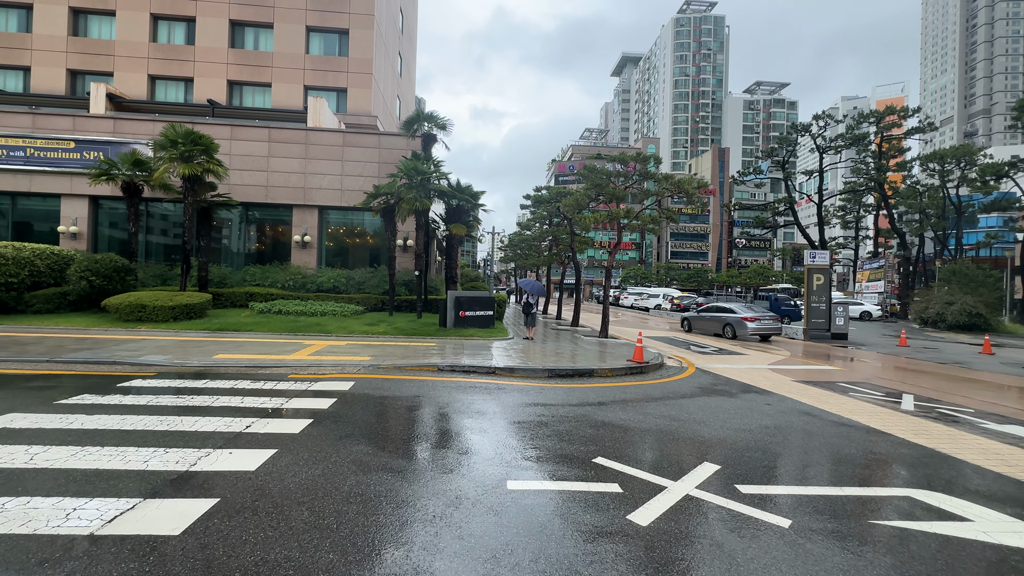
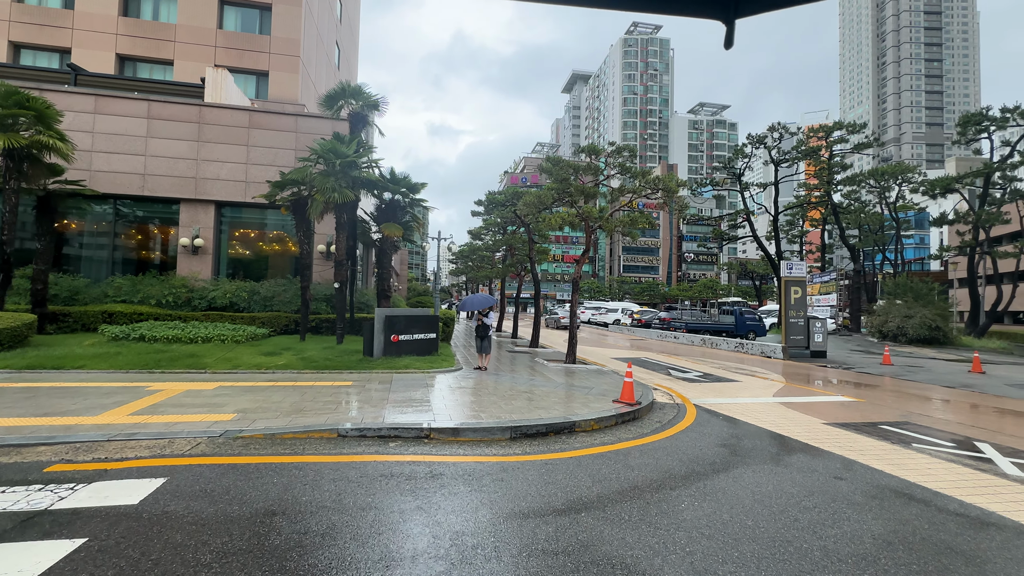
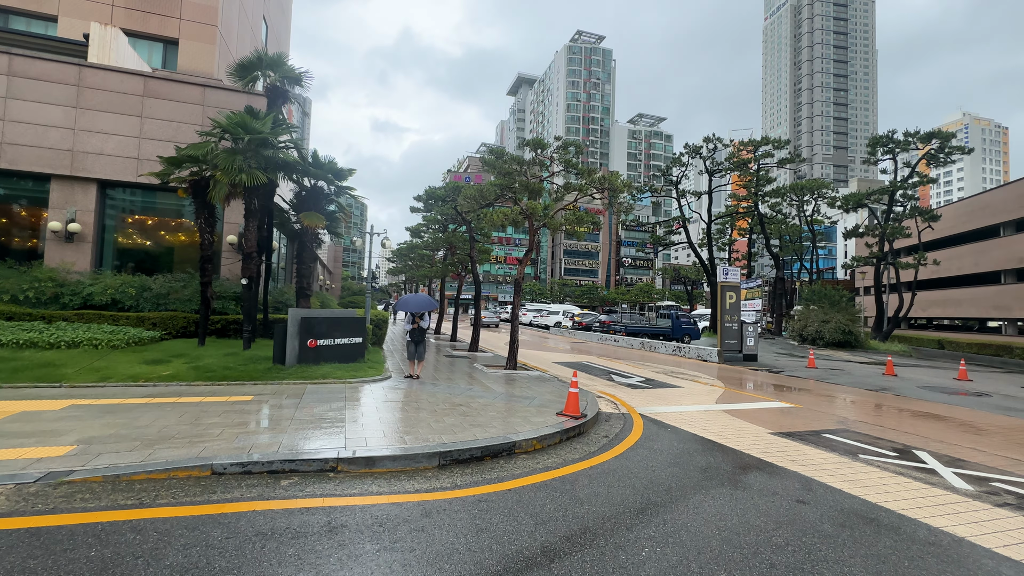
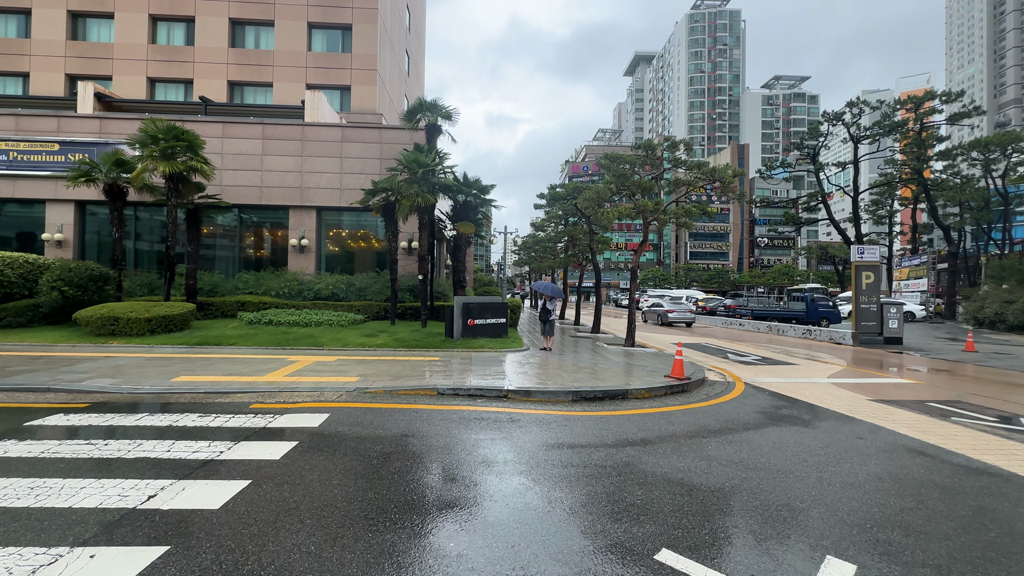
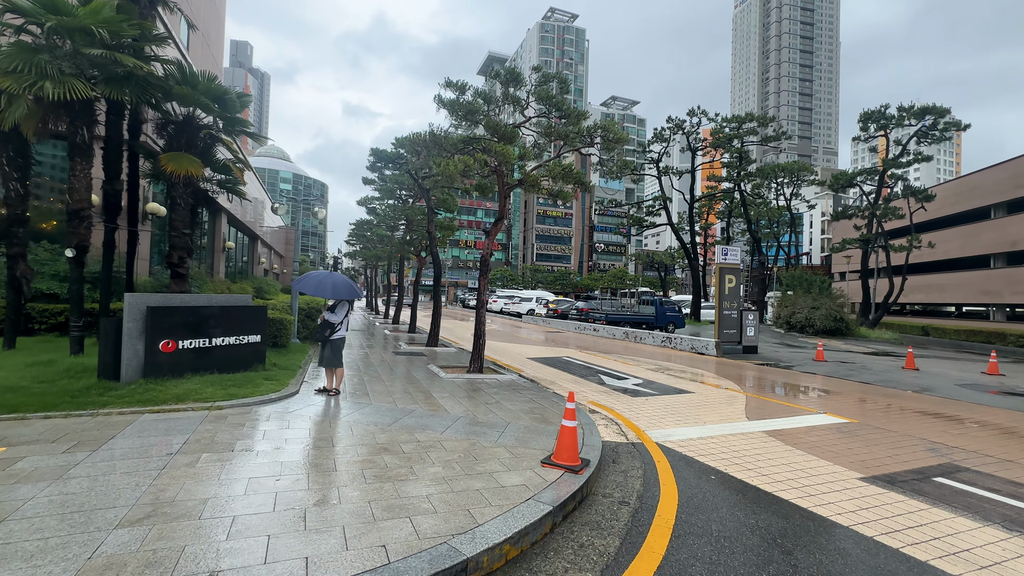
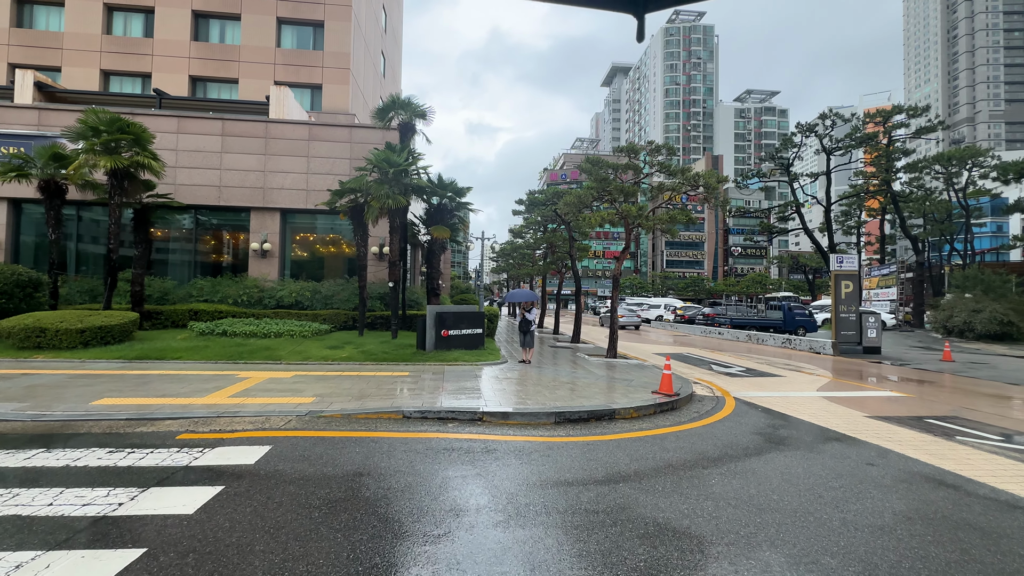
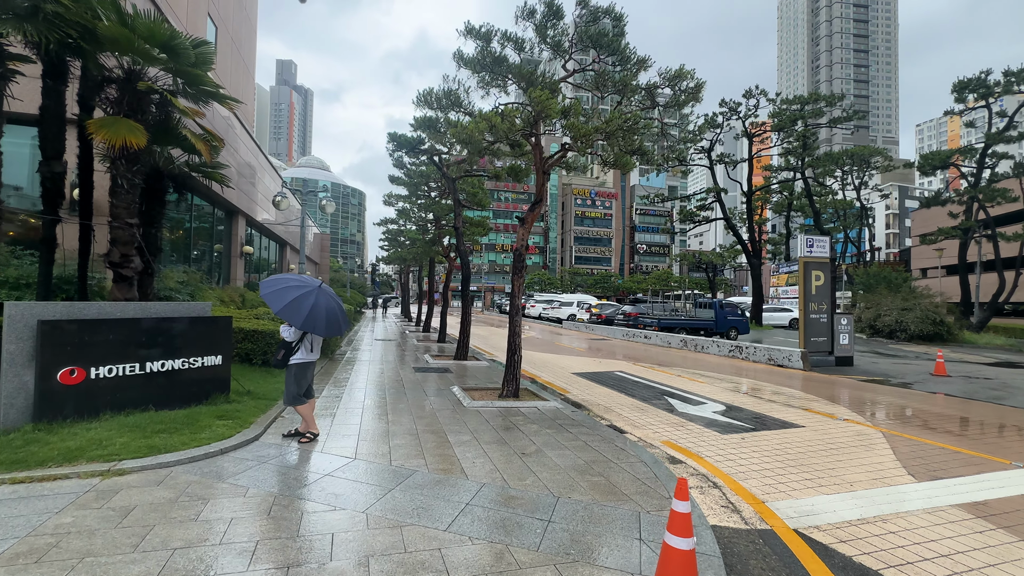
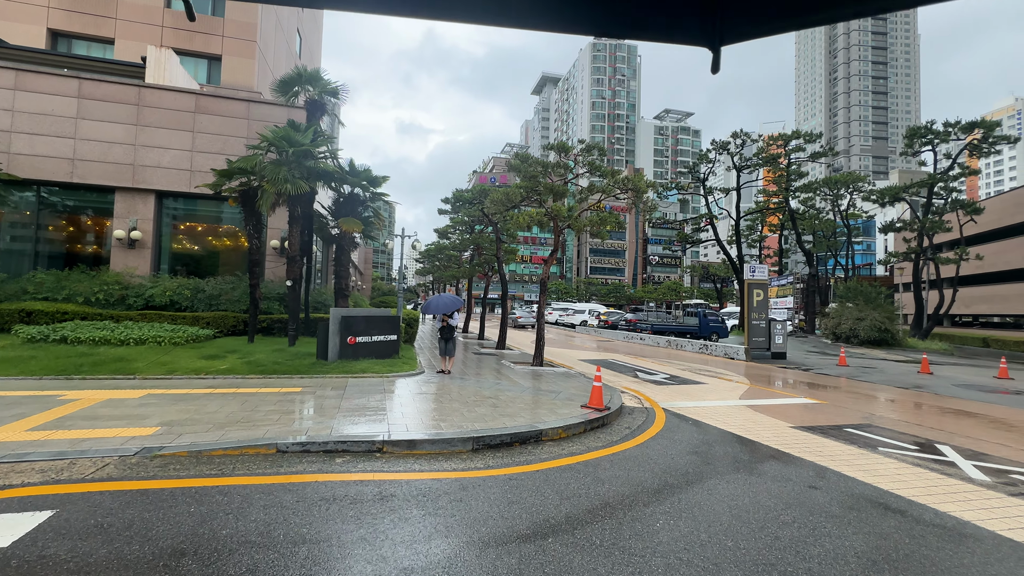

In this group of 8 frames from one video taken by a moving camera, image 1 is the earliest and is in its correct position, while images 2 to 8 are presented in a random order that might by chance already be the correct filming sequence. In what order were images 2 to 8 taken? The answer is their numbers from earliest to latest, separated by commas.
4, 6, 2, 8, 3, 5, 7
